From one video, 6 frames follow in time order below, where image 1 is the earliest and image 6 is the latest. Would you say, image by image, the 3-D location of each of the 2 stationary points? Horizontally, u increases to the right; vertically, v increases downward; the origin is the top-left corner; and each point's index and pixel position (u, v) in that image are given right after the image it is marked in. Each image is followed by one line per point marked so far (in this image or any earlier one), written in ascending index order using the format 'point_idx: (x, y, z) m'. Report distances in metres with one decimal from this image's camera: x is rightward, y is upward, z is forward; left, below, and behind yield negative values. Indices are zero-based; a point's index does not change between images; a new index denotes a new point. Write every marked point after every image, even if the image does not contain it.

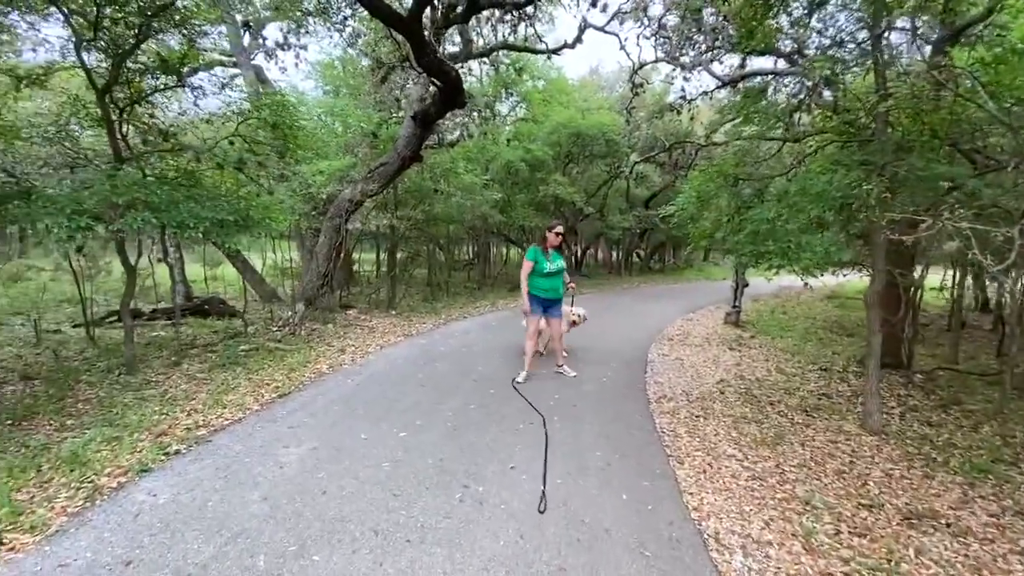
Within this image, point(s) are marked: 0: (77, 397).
0: (-3.9, -1.0, +5.1) m
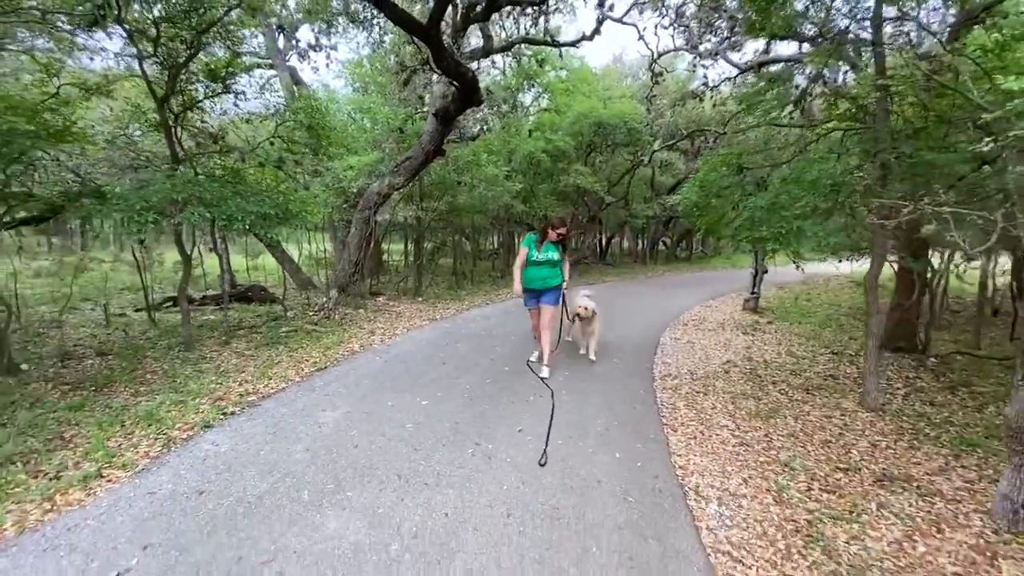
0: (-3.8, -0.8, +5.9) m
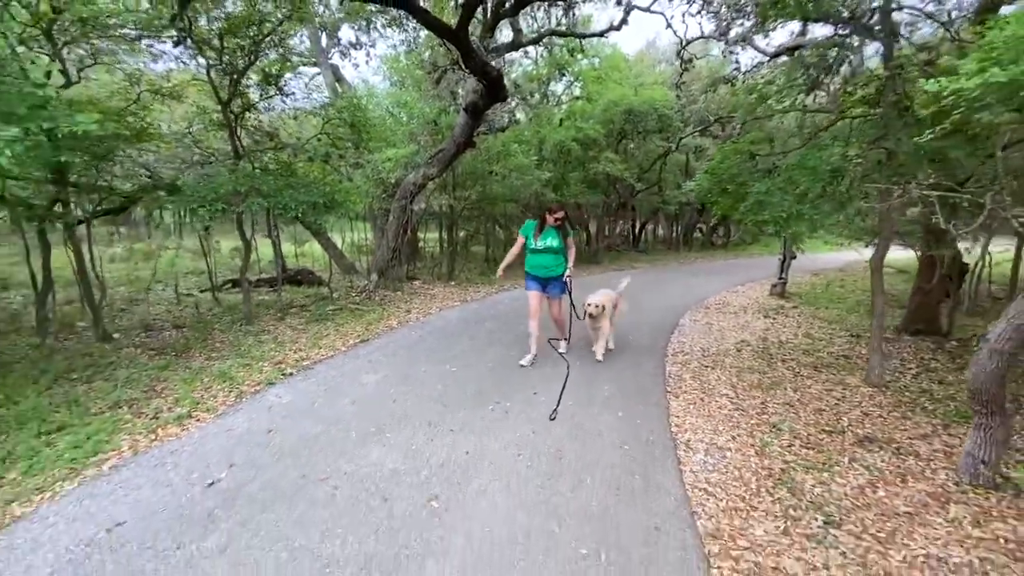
0: (-3.5, -0.6, +6.7) m
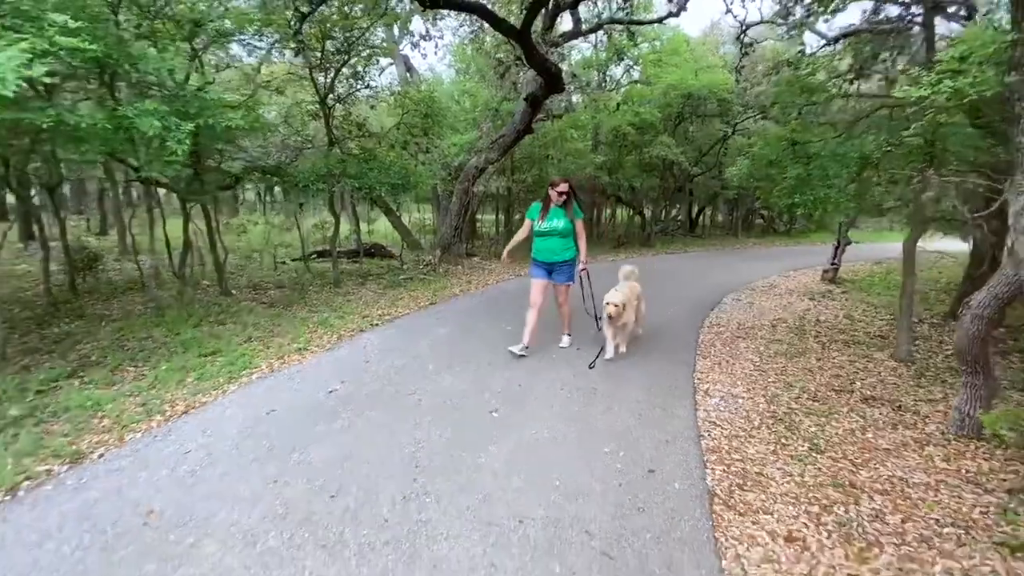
0: (-2.9, -0.1, +8.0) m
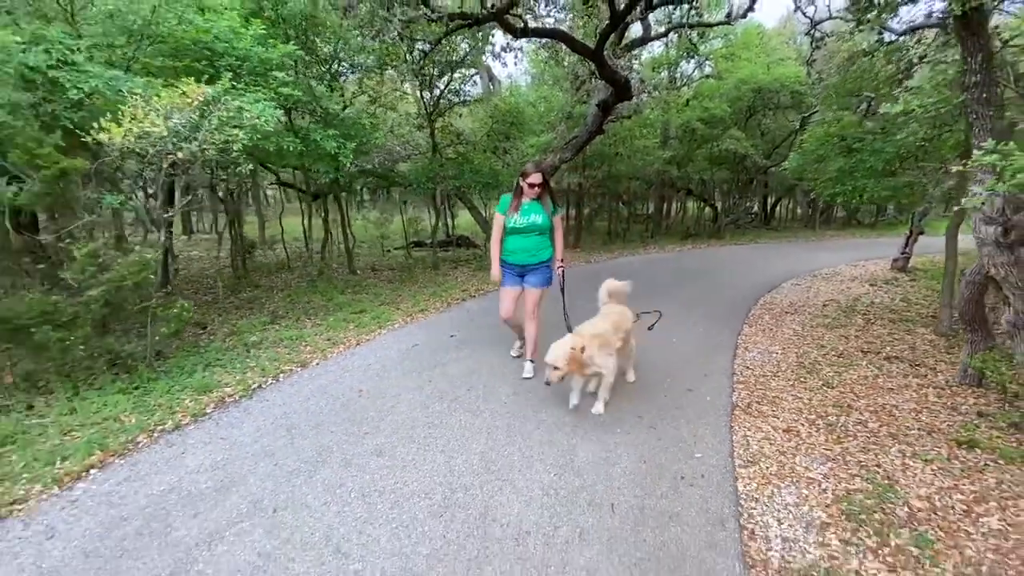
0: (-1.6, +0.2, +9.8) m
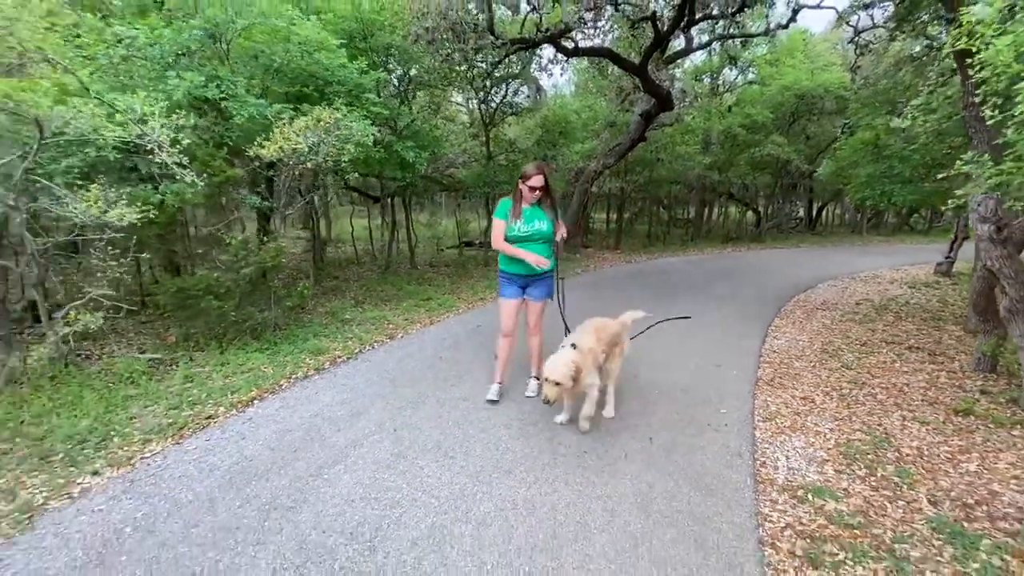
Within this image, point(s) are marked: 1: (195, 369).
0: (-0.7, +0.3, +10.8) m
1: (-2.7, -0.7, +4.8) m
